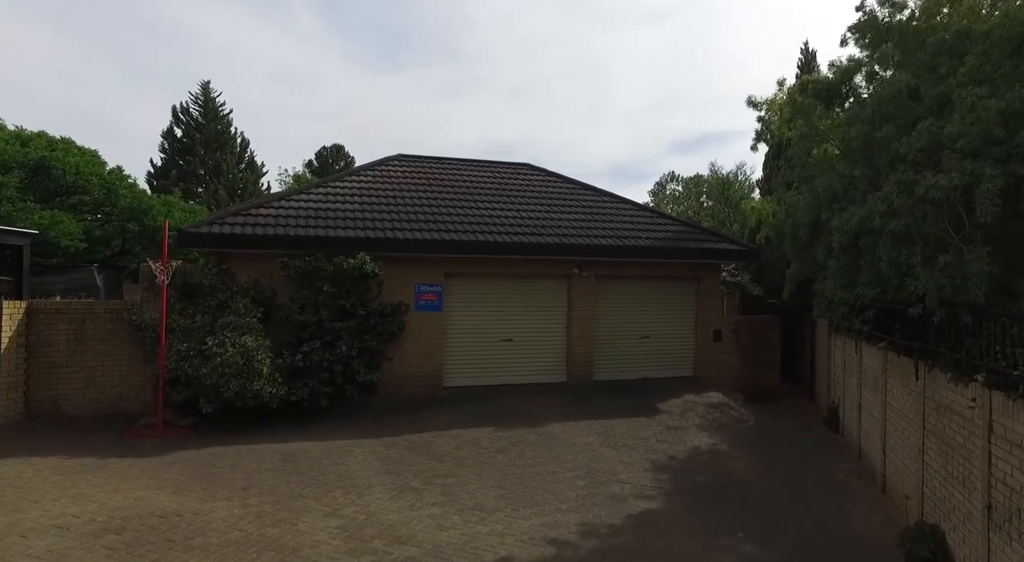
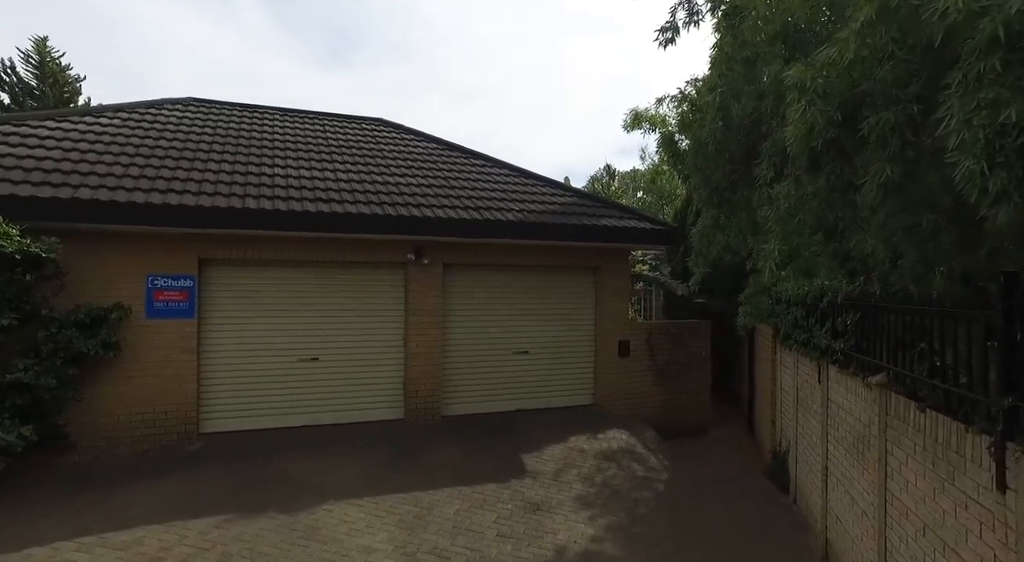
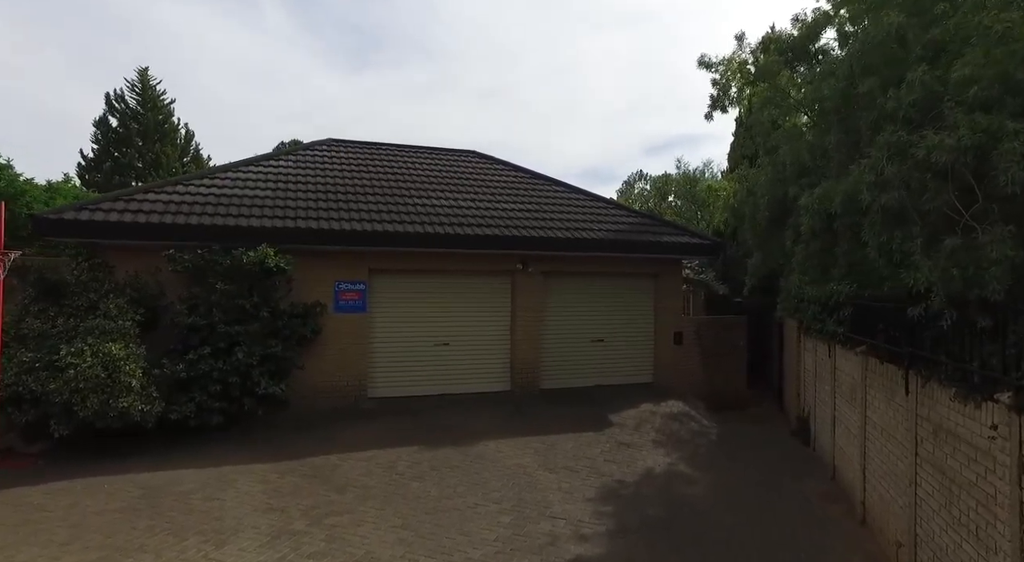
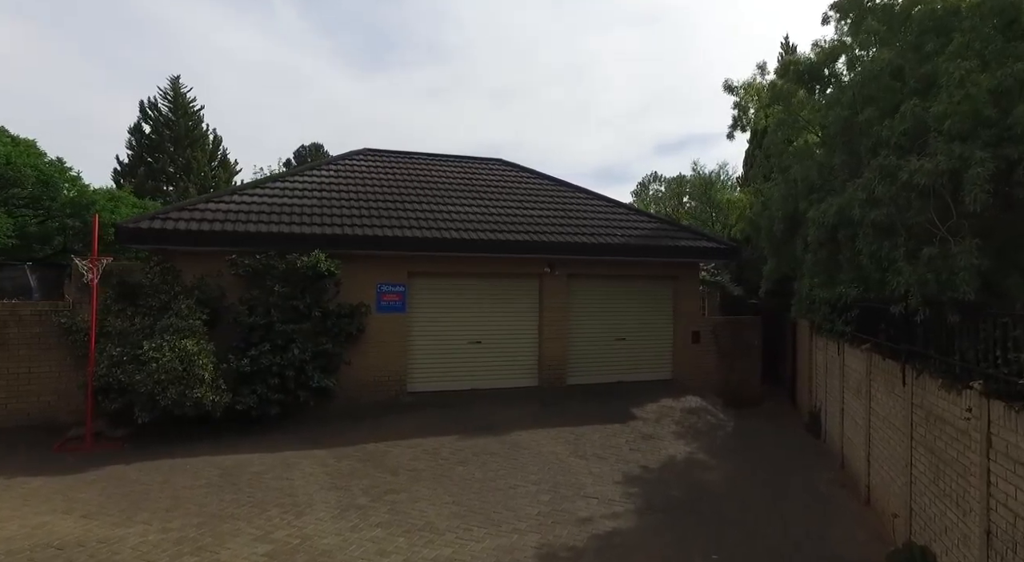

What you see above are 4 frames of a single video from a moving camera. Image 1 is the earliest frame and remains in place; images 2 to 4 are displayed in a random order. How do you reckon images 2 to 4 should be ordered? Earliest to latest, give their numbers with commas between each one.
4, 3, 2
